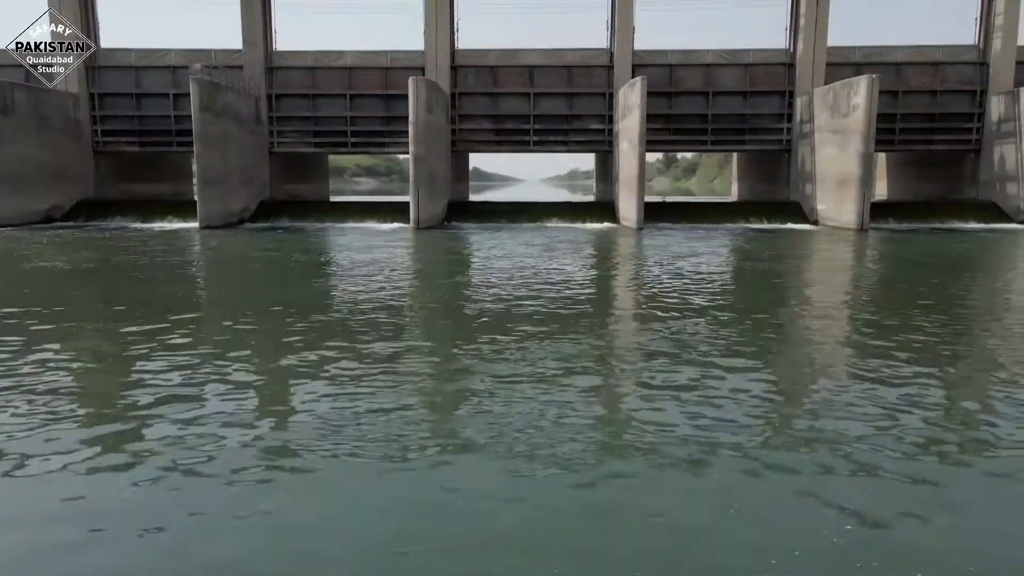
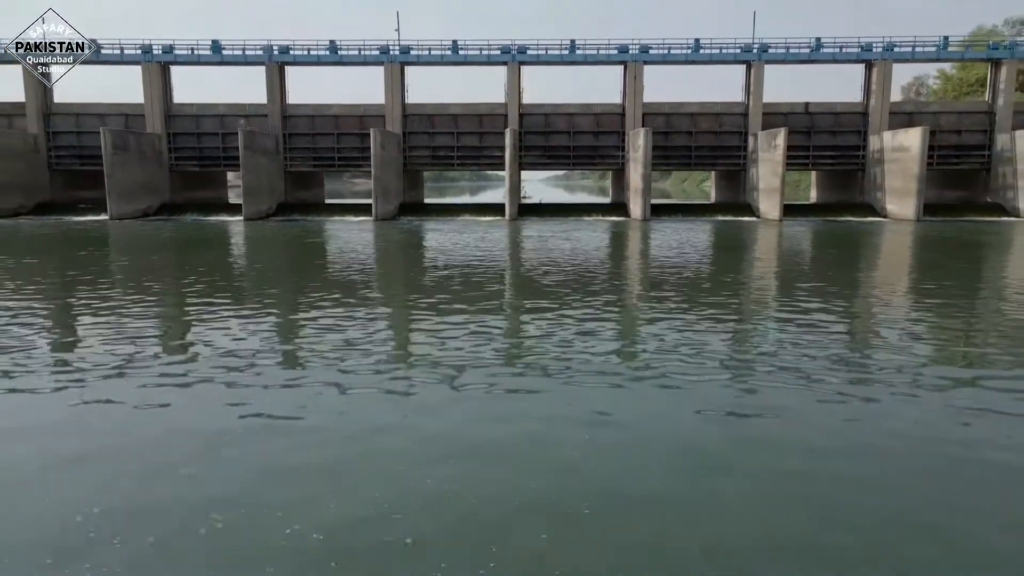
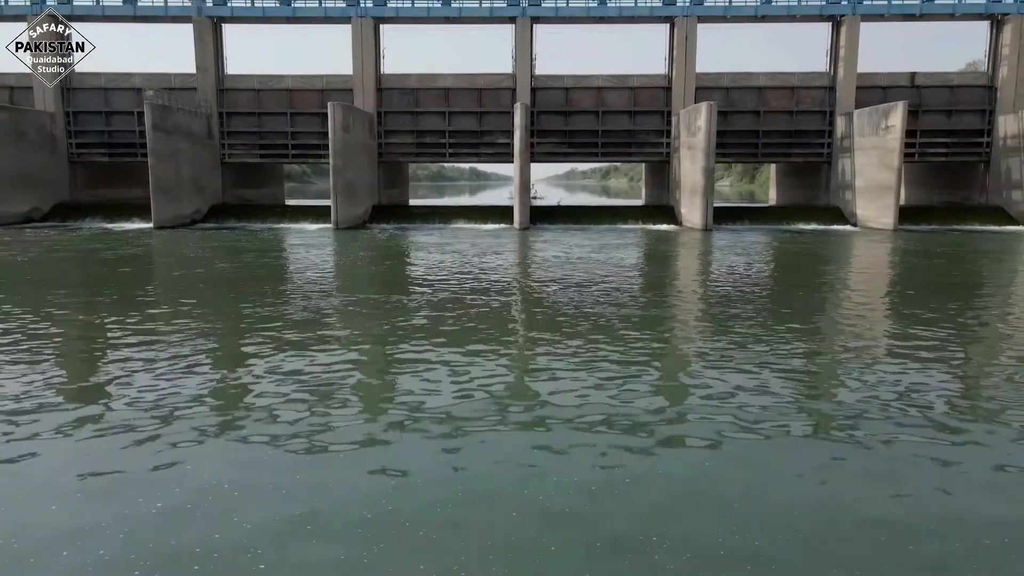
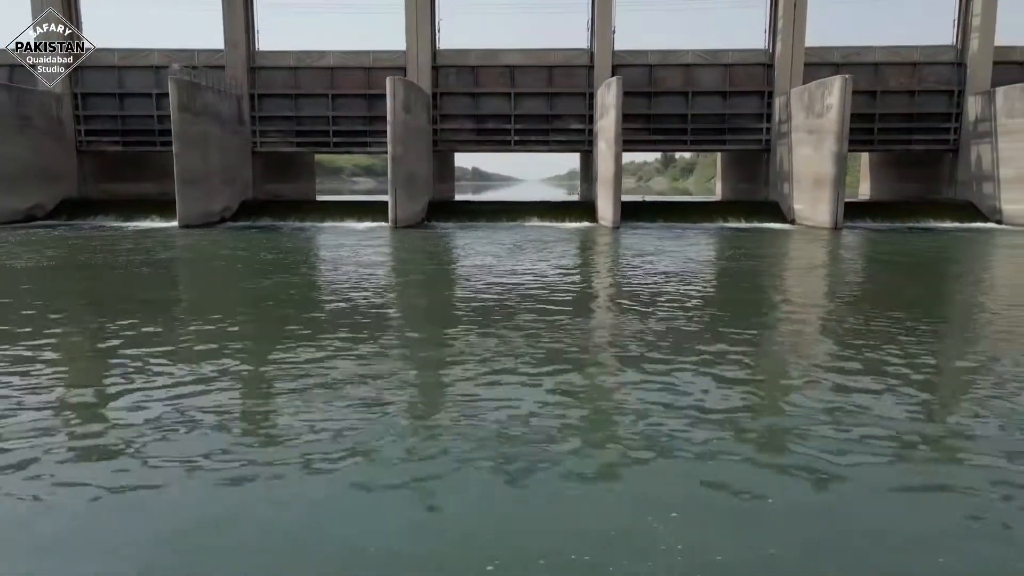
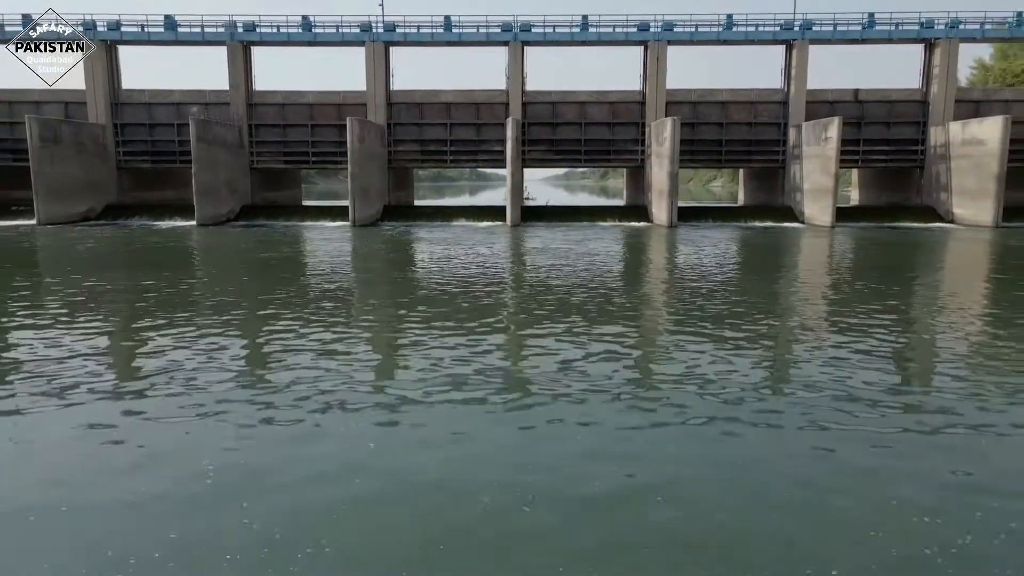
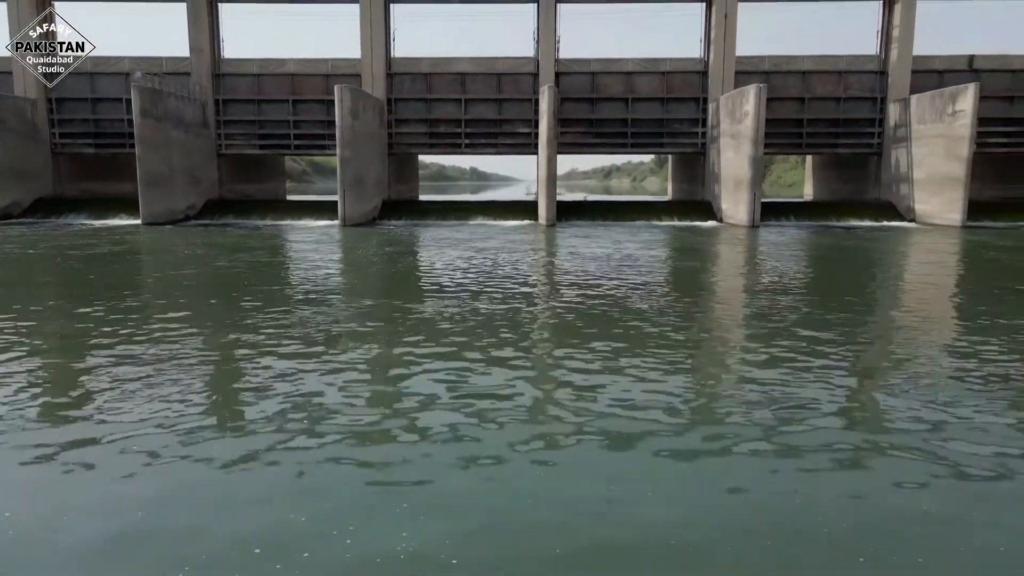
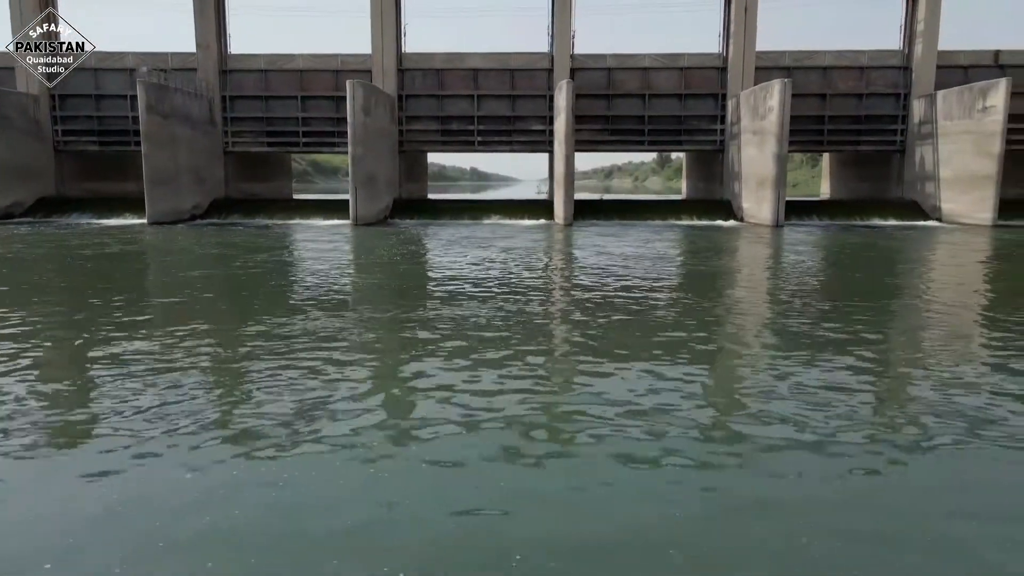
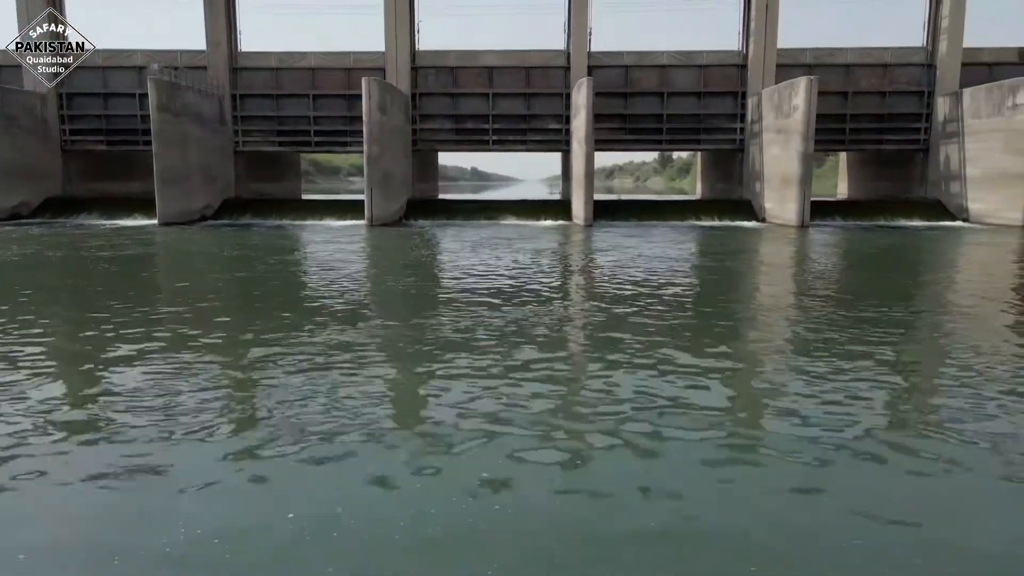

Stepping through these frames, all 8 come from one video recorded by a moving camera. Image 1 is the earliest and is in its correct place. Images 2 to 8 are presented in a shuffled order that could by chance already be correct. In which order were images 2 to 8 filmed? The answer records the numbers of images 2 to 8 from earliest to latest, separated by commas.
4, 8, 7, 6, 3, 5, 2
